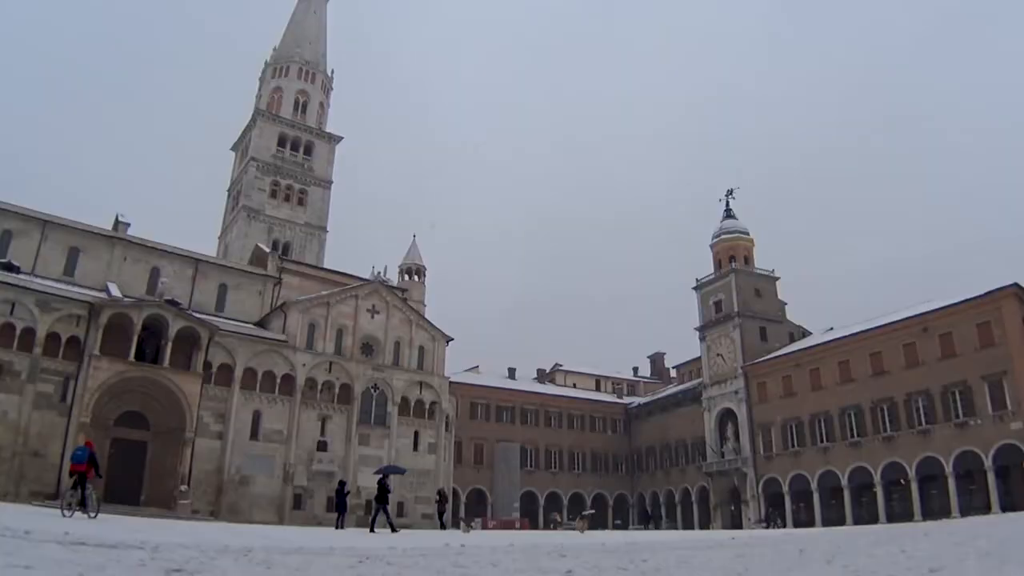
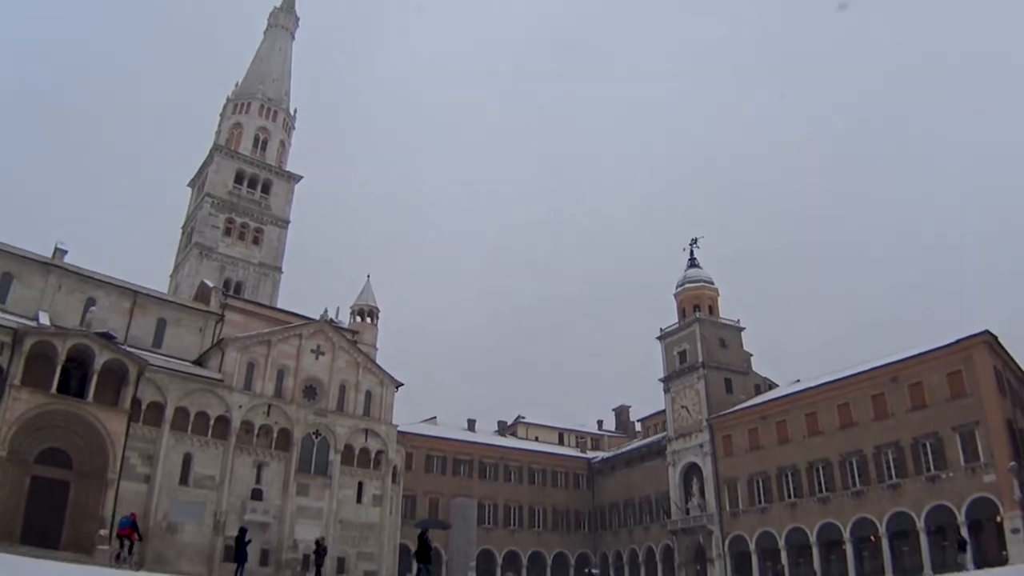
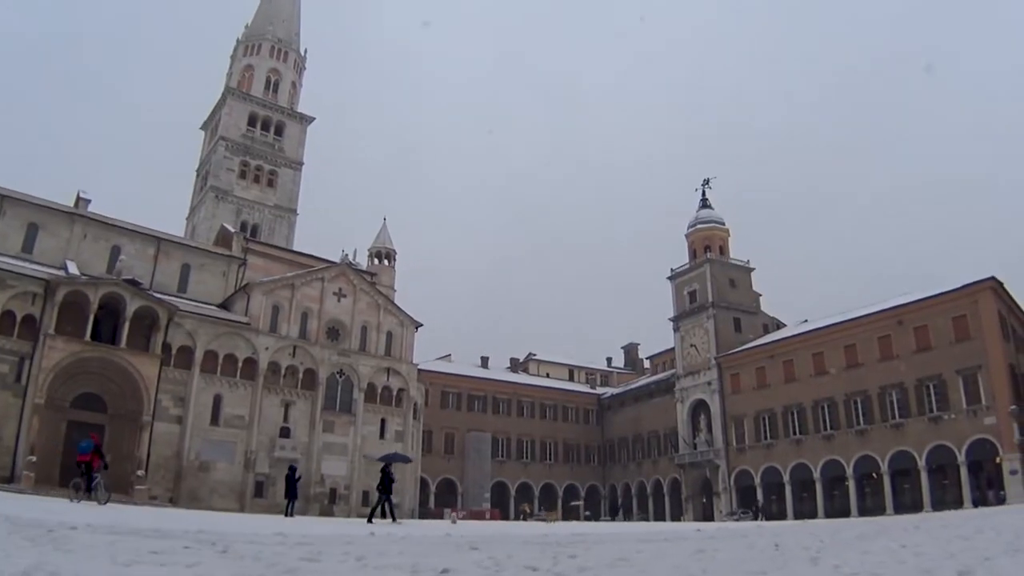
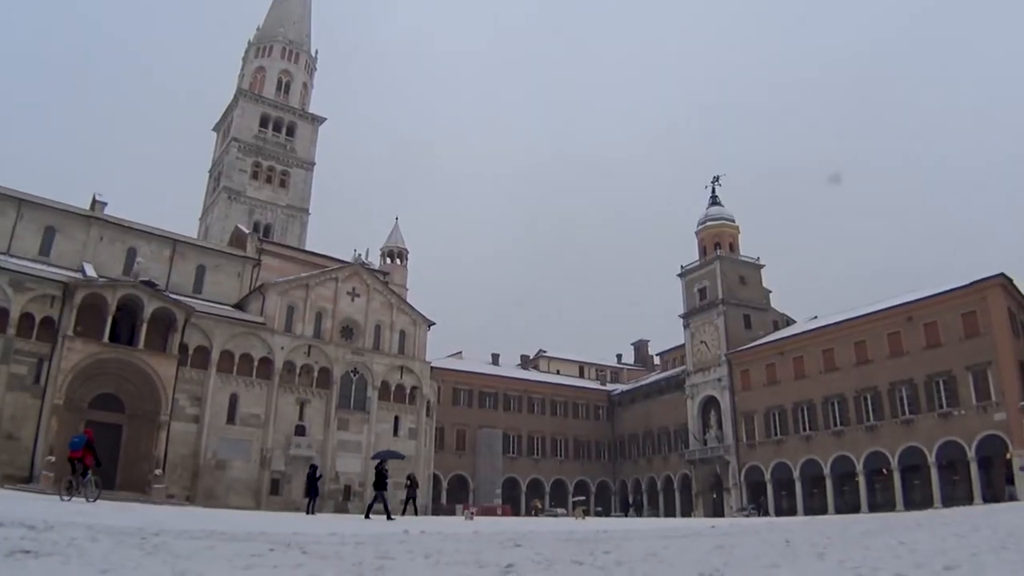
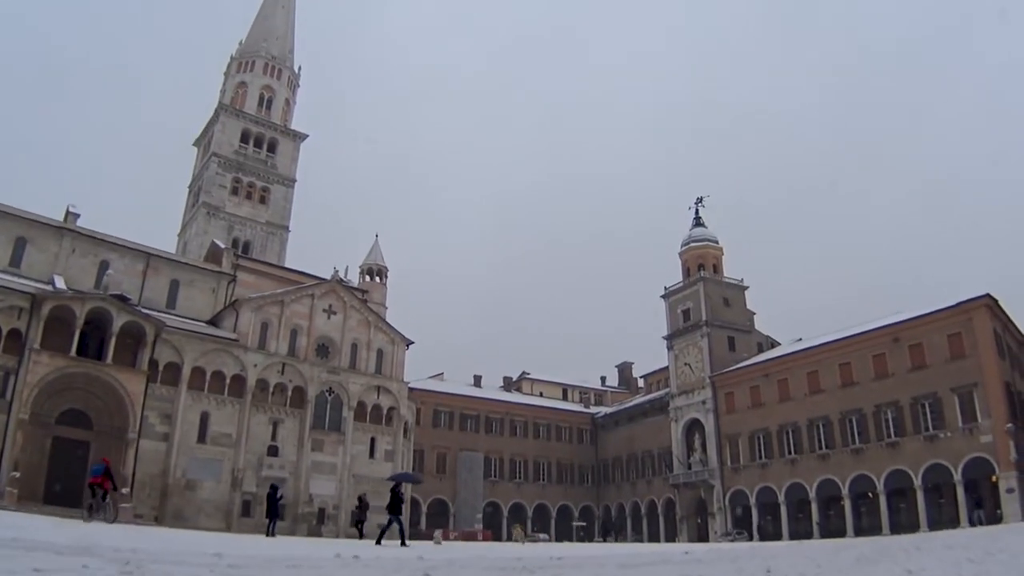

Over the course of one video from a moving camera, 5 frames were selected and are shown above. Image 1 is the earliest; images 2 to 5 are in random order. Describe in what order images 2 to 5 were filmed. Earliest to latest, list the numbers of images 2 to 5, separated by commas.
4, 3, 5, 2
